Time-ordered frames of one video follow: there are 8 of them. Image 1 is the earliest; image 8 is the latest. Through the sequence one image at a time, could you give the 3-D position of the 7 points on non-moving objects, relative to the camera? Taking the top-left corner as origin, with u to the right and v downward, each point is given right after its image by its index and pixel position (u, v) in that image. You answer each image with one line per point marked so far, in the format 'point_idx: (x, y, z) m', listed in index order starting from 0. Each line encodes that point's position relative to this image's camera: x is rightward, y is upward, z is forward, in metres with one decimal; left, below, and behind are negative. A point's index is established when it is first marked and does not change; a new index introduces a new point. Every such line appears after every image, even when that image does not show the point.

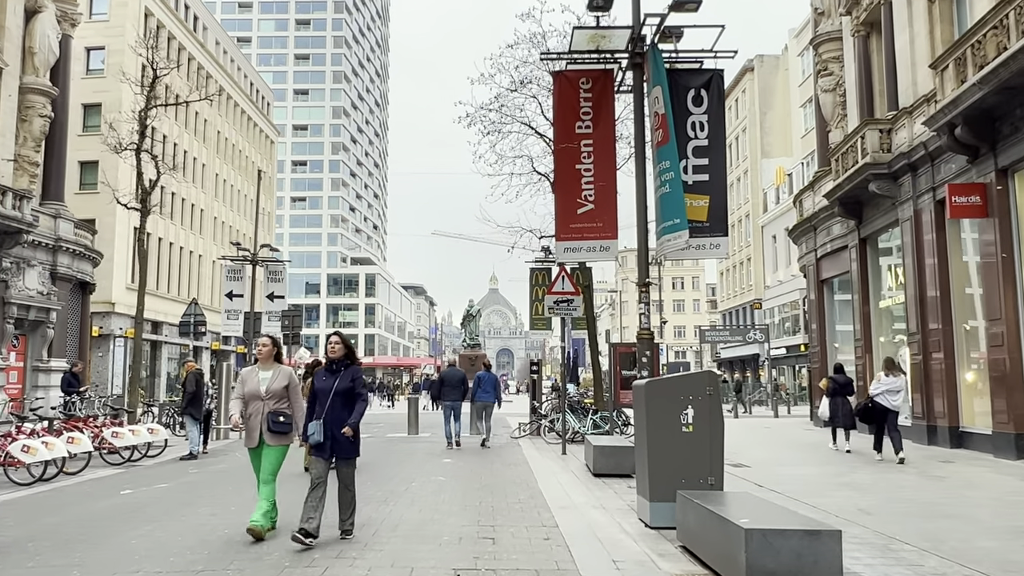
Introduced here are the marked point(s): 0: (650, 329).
0: (+1.5, -0.5, +9.7) m
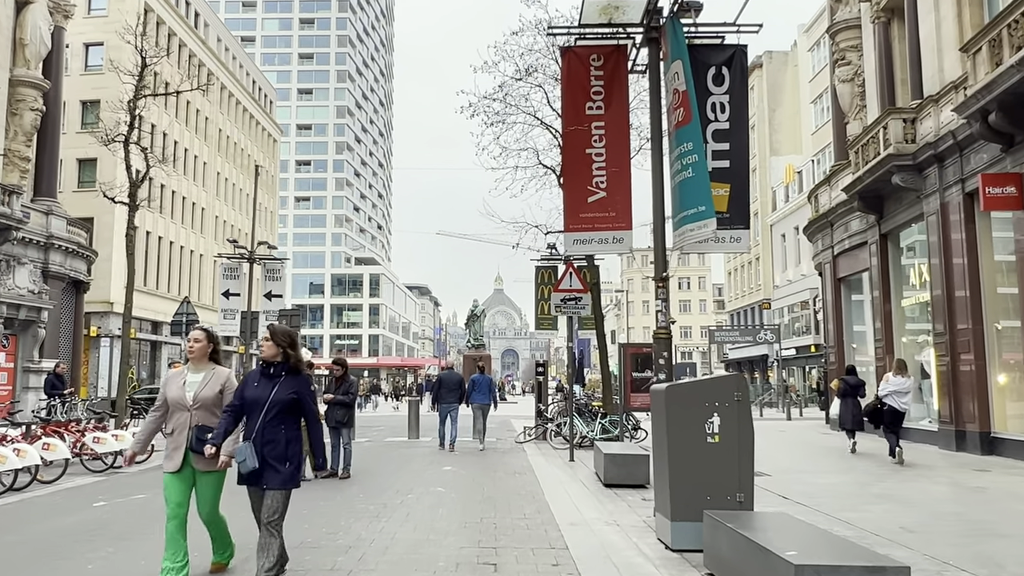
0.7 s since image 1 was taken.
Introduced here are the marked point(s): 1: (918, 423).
0: (+1.6, -0.4, +8.9) m
1: (+8.5, -2.8, +18.2) m
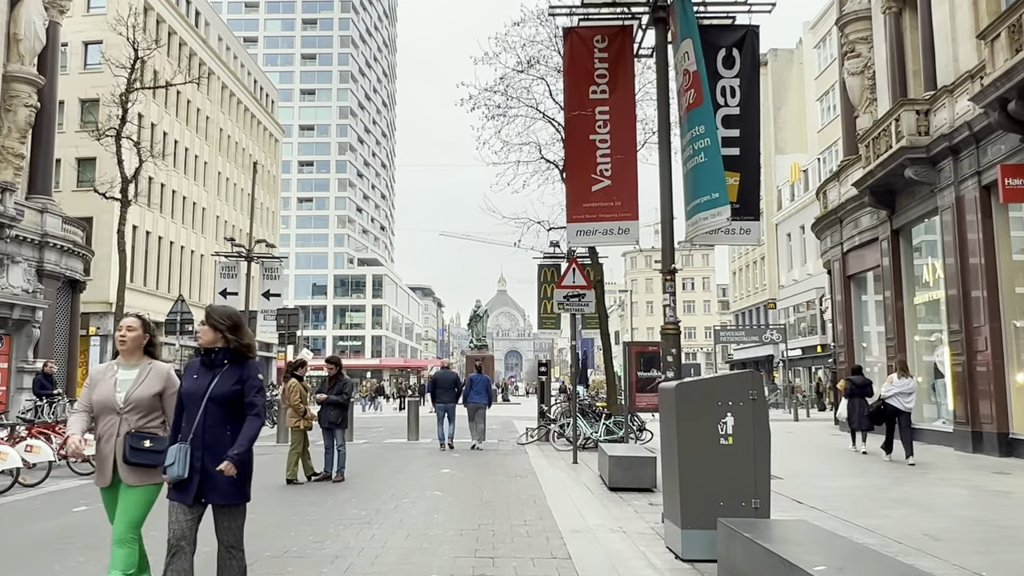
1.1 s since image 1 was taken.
0: (+1.6, -0.4, +8.4) m
1: (+8.5, -2.8, +17.7) m
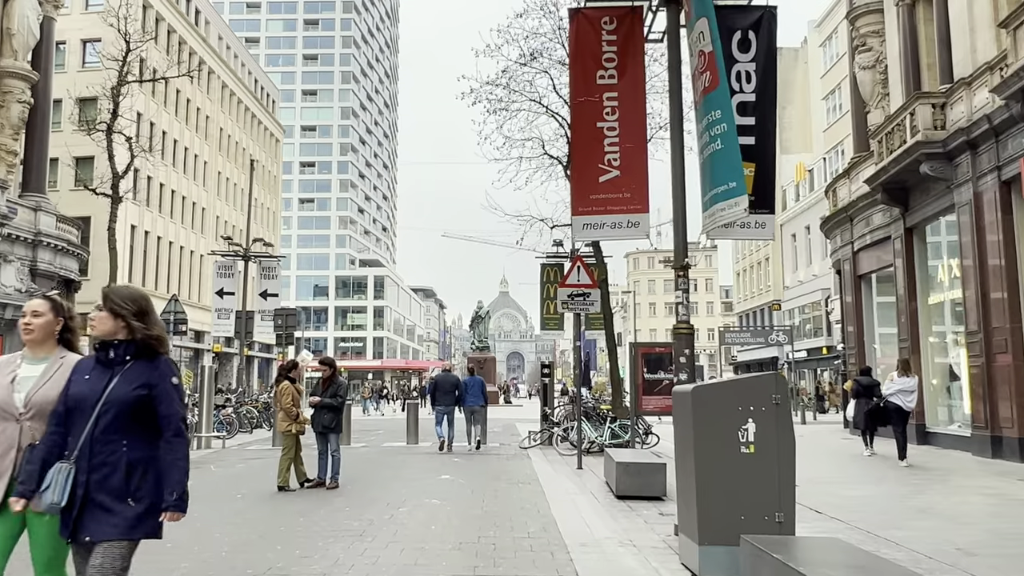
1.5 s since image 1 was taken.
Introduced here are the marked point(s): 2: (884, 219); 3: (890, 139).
0: (+1.6, -0.3, +7.9) m
1: (+8.5, -2.7, +17.1) m
2: (+8.2, +1.5, +19.3) m
3: (+7.7, +3.0, +17.7) m
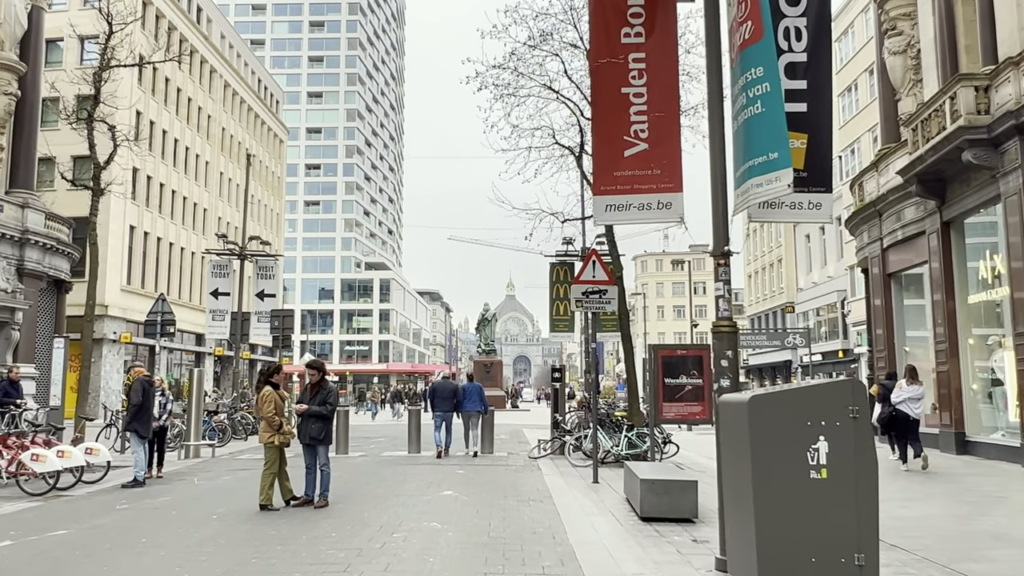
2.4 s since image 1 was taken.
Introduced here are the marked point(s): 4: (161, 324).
0: (+1.7, -0.2, +6.7) m
1: (+8.7, -2.7, +15.9) m
2: (+8.4, +1.6, +18.1) m
3: (+7.8, +3.1, +16.5) m
4: (-7.2, -0.7, +18.0) m
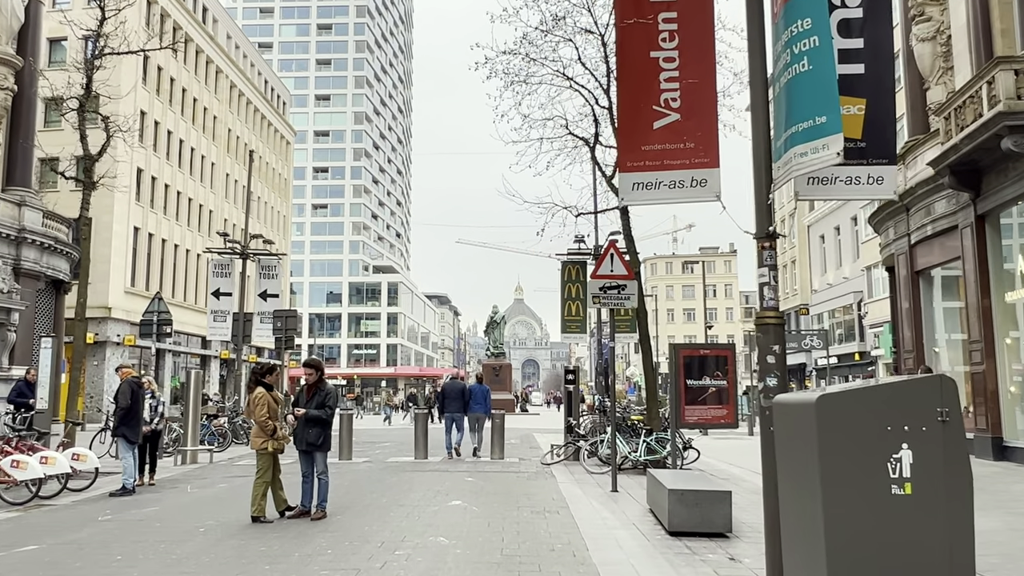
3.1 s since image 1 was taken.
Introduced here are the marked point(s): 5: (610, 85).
0: (+1.8, -0.2, +5.9) m
1: (+8.9, -2.6, +15.0) m
2: (+8.6, +1.6, +17.2) m
3: (+8.0, +3.1, +15.6) m
4: (-7.0, -0.7, +17.2) m
5: (+1.8, +3.7, +16.0) m
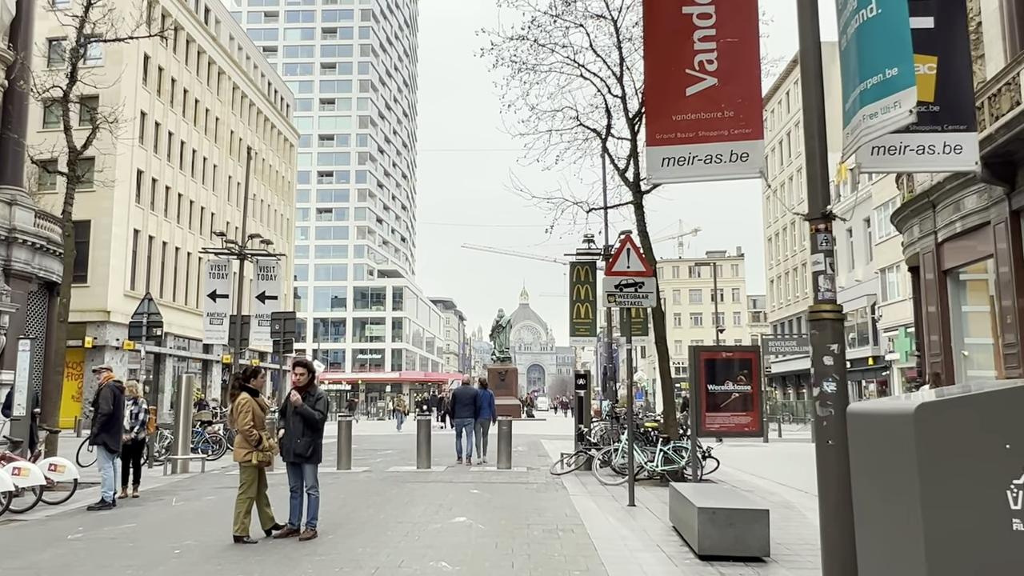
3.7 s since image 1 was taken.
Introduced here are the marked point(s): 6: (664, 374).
0: (+1.9, -0.1, +5.0) m
1: (+9.0, -2.6, +14.1) m
2: (+8.7, +1.6, +16.3) m
3: (+8.1, +3.1, +14.8) m
4: (-6.9, -0.7, +16.4) m
5: (+1.9, +3.7, +15.2) m
6: (+2.4, -1.4, +13.8) m
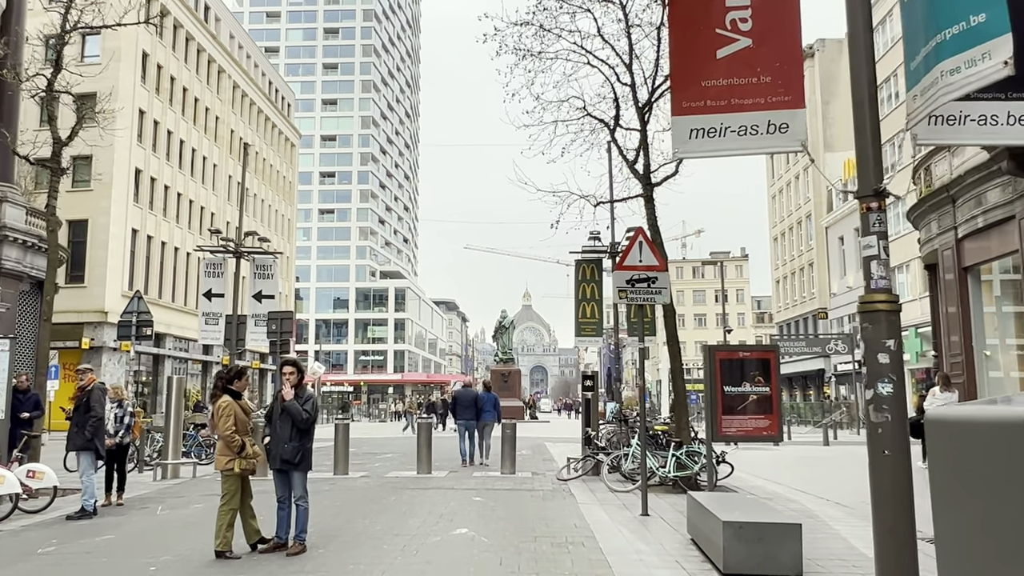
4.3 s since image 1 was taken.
0: (+1.9, 0.0, +4.4) m
1: (+9.1, -2.6, +13.4) m
2: (+8.8, +1.7, +15.6) m
3: (+8.2, +3.2, +14.1) m
4: (-6.8, -0.7, +15.8) m
5: (+2.0, +3.8, +14.5) m
6: (+2.5, -1.3, +13.1) m
